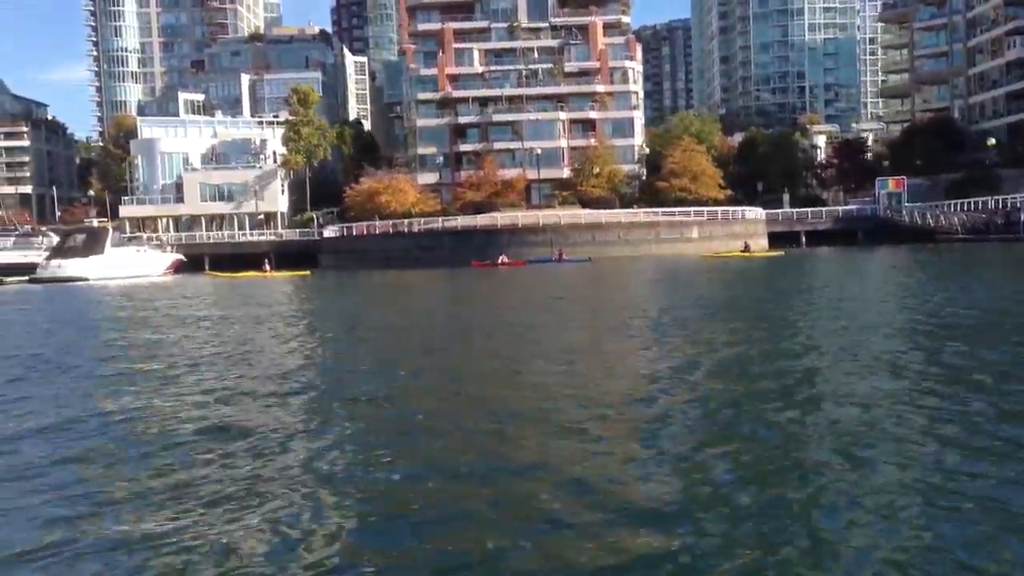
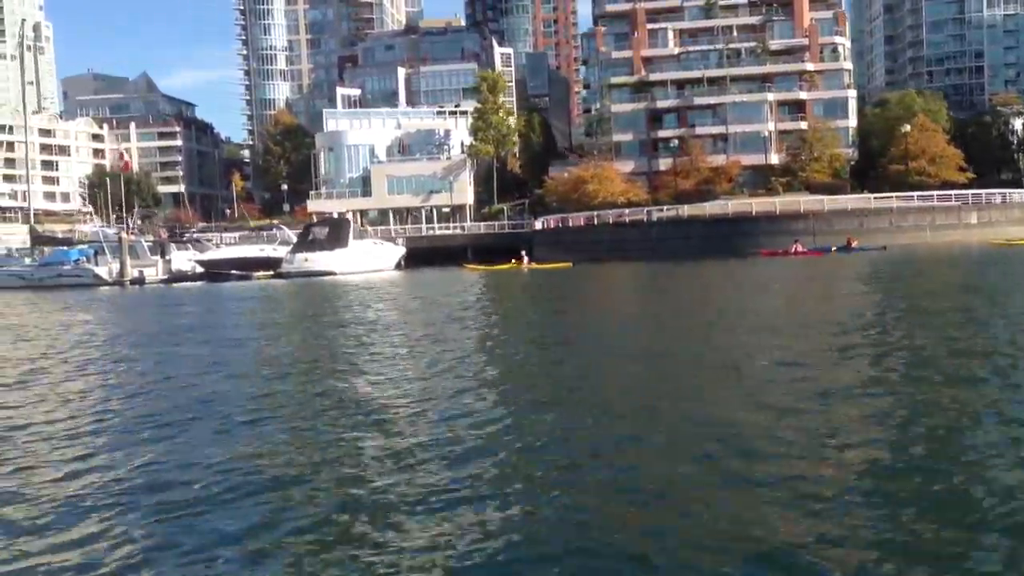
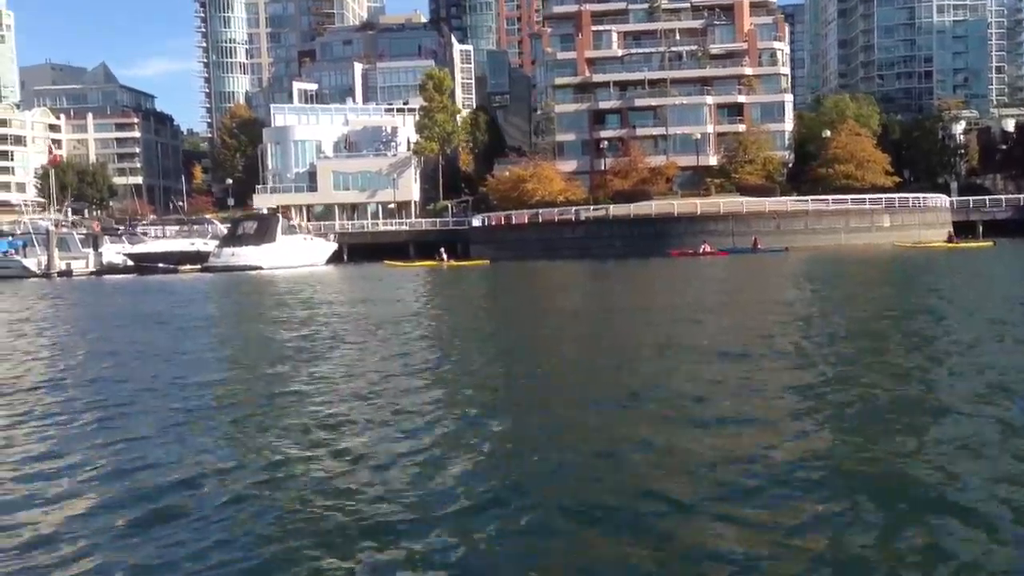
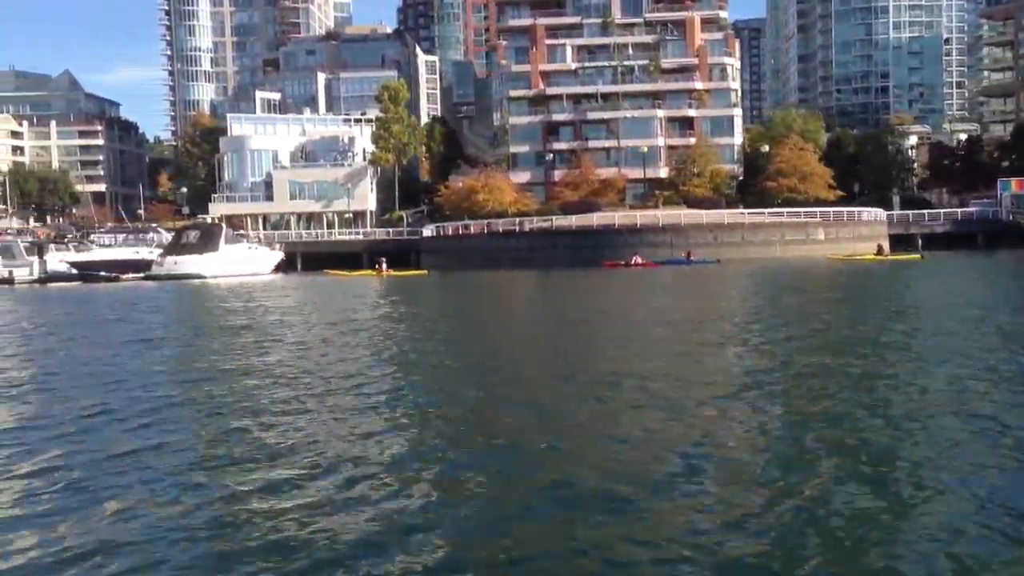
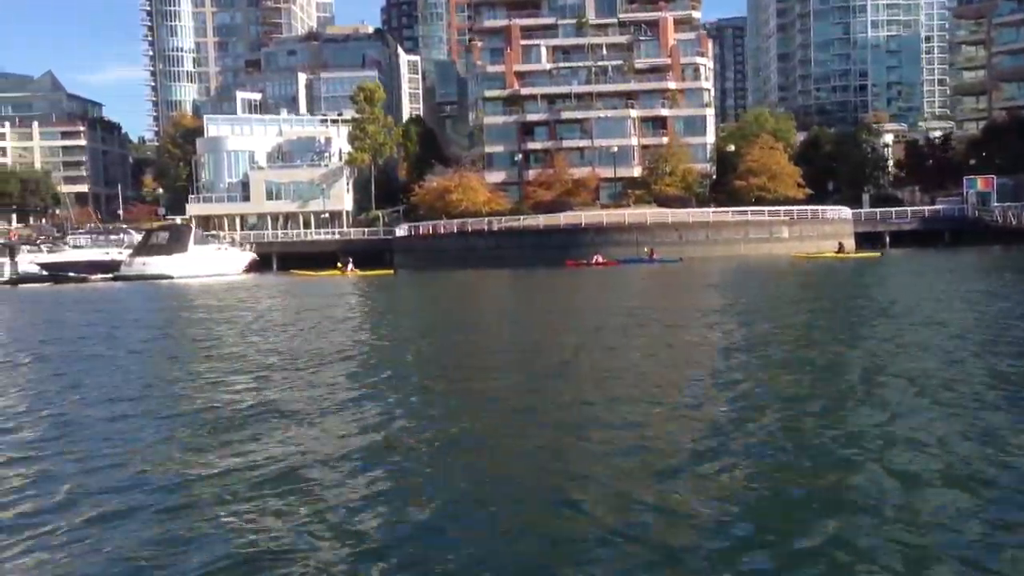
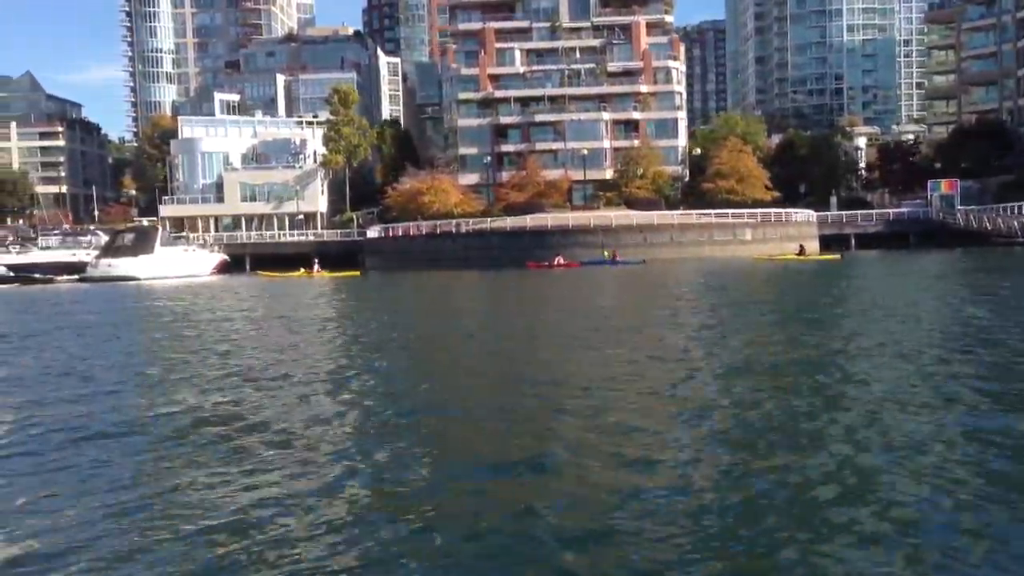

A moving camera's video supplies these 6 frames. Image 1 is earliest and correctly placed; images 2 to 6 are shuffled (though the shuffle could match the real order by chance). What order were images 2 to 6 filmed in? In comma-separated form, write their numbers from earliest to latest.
6, 5, 4, 3, 2
